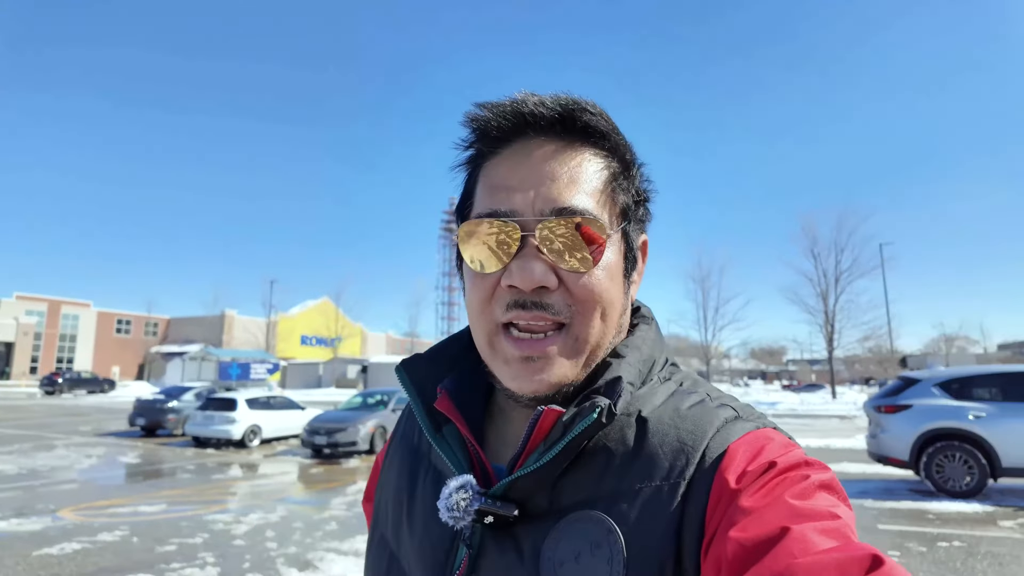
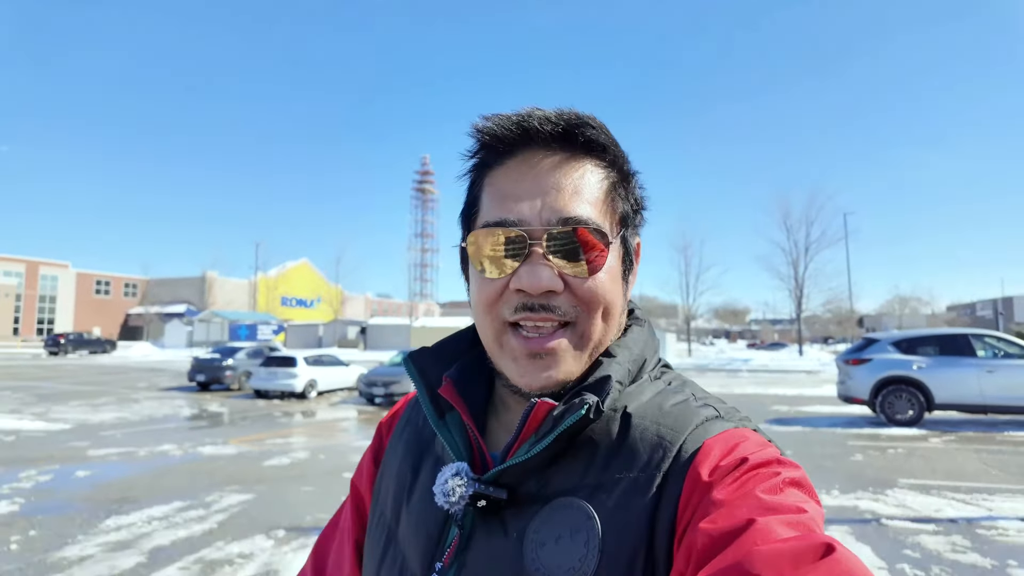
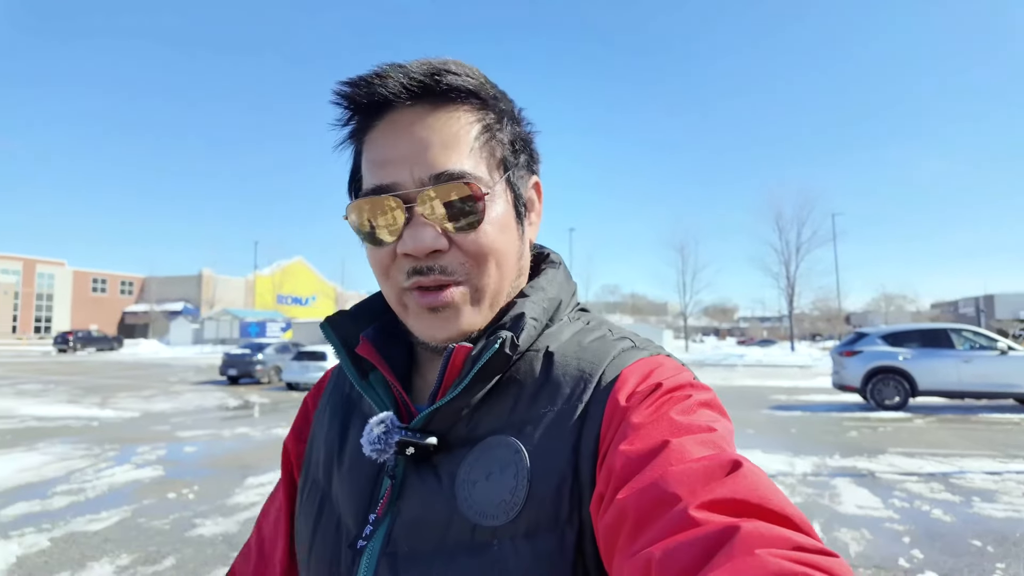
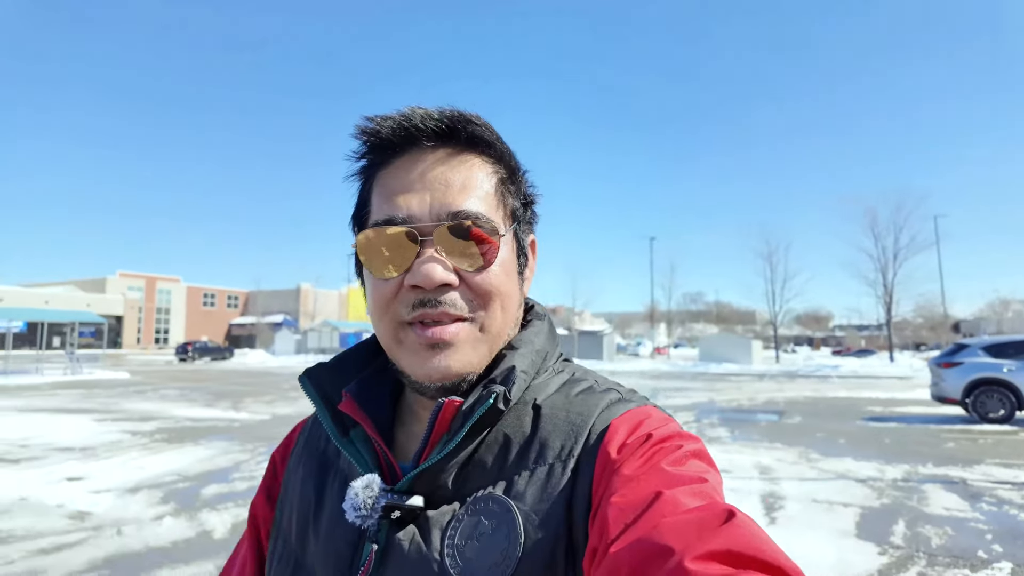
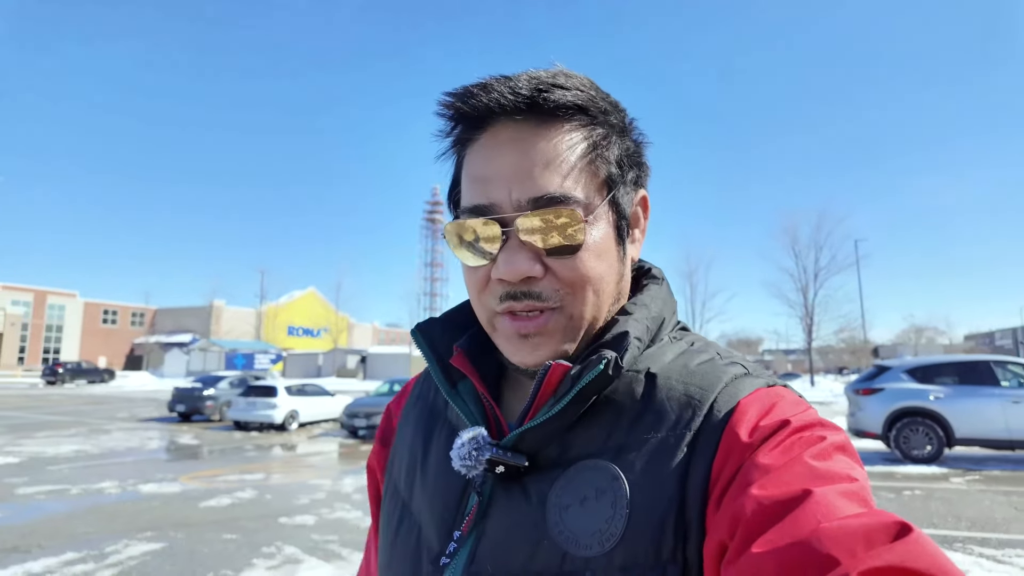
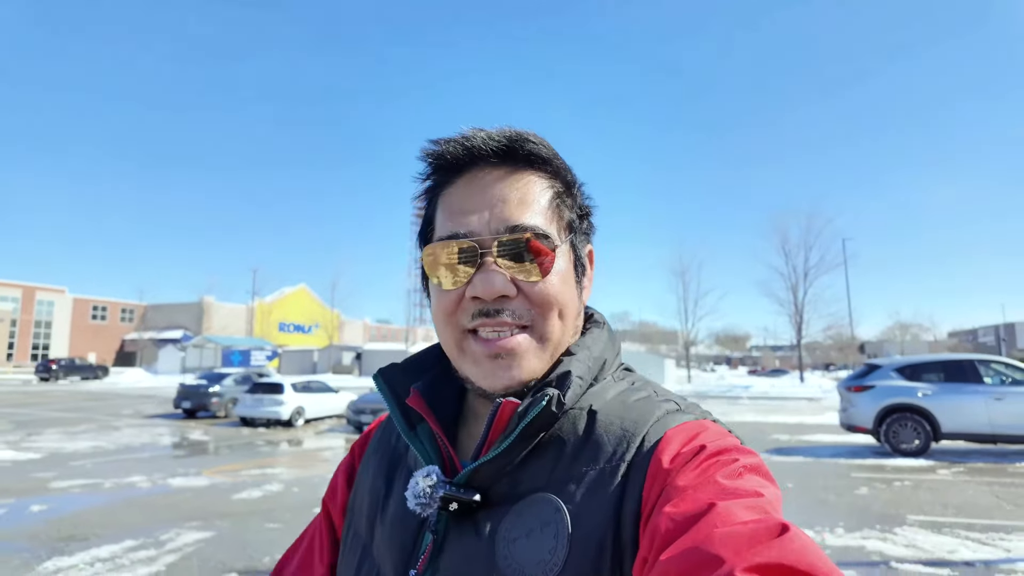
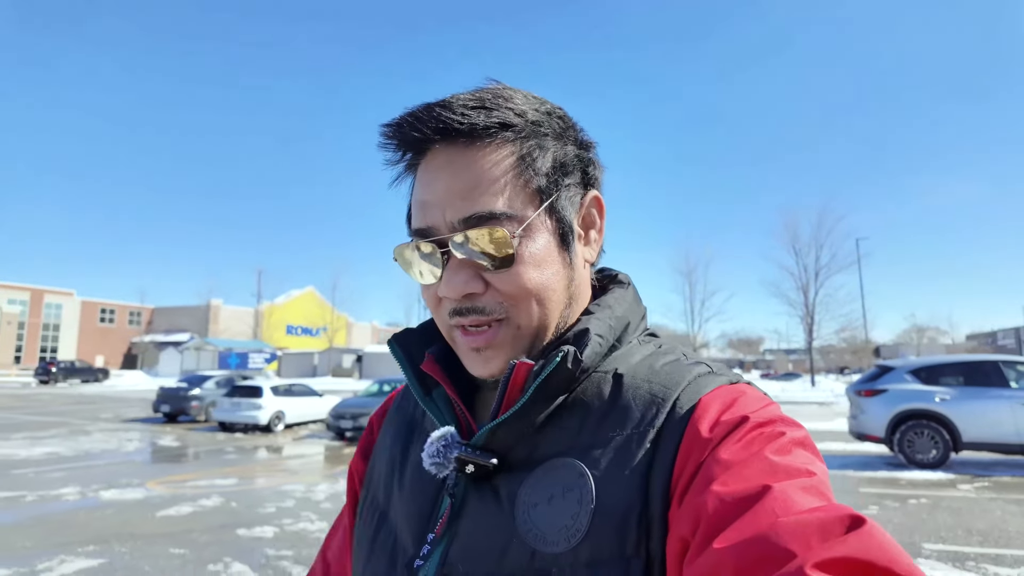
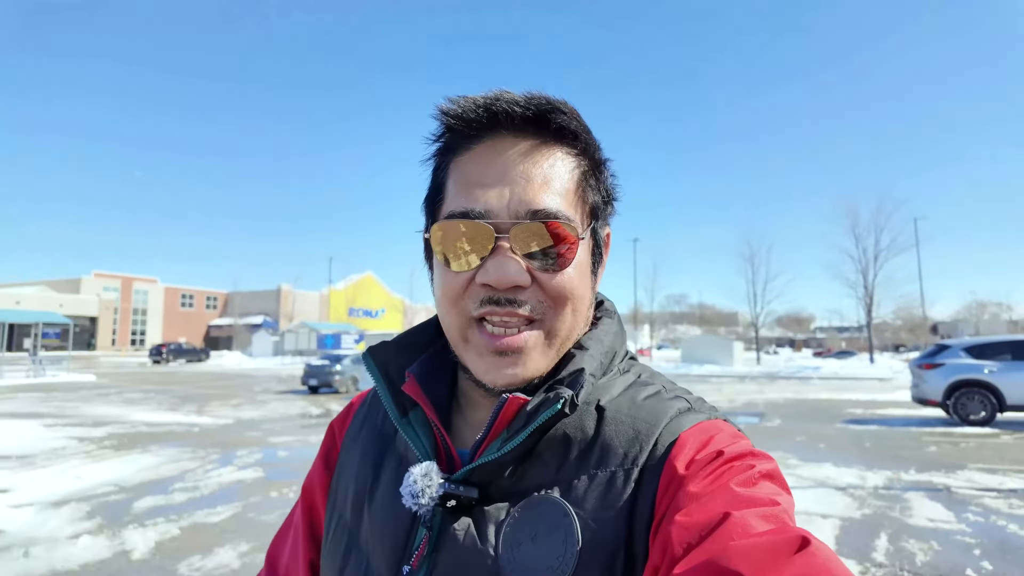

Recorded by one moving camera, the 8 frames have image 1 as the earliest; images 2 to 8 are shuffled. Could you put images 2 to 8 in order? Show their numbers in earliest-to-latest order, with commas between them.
7, 5, 6, 2, 3, 8, 4
